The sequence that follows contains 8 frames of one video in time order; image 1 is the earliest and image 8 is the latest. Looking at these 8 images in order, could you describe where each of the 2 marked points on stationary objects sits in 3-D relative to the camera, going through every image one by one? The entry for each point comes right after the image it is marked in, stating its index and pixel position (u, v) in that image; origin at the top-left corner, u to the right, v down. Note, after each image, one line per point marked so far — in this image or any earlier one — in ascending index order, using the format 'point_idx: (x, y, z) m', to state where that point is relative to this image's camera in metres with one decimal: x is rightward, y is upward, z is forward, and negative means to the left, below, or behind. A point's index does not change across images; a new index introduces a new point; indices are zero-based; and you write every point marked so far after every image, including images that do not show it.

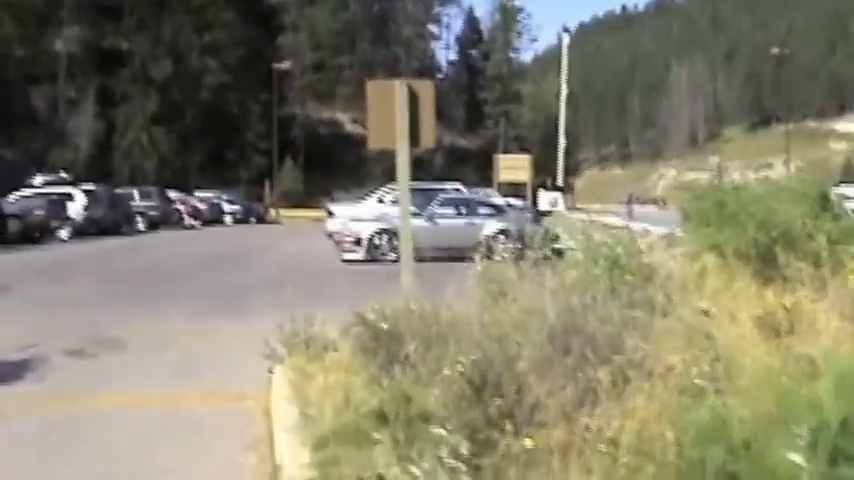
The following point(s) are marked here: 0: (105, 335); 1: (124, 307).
0: (-1.3, -0.4, +10.7) m
1: (-1.7, -0.4, +14.6) m
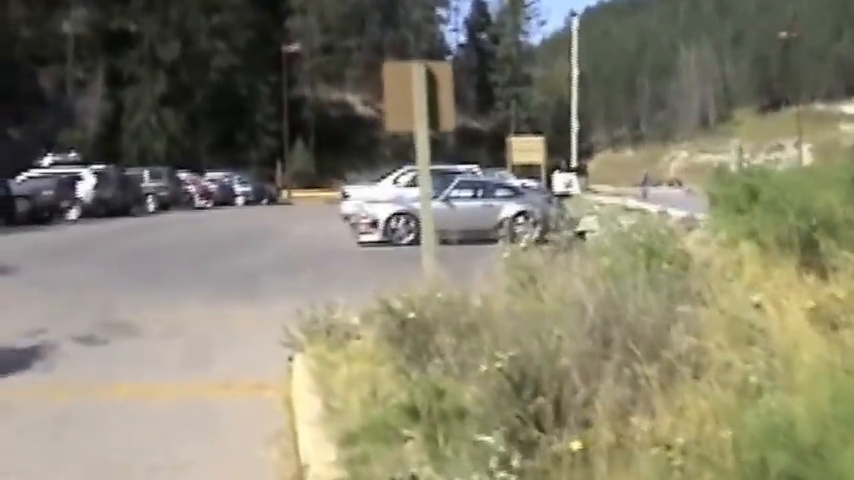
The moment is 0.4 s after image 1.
0: (-1.2, -0.3, +10.5) m
1: (-1.6, -0.3, +14.4) m
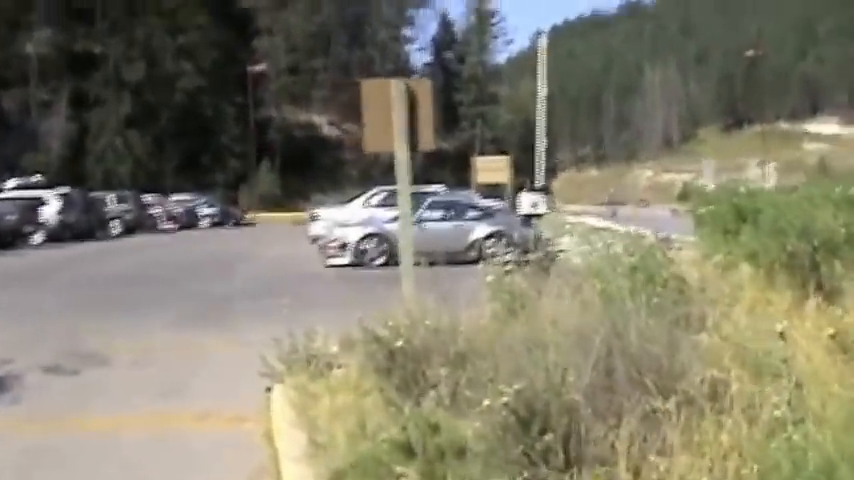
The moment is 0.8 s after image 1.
0: (-1.3, -0.4, +10.2) m
1: (-1.7, -0.4, +14.1) m
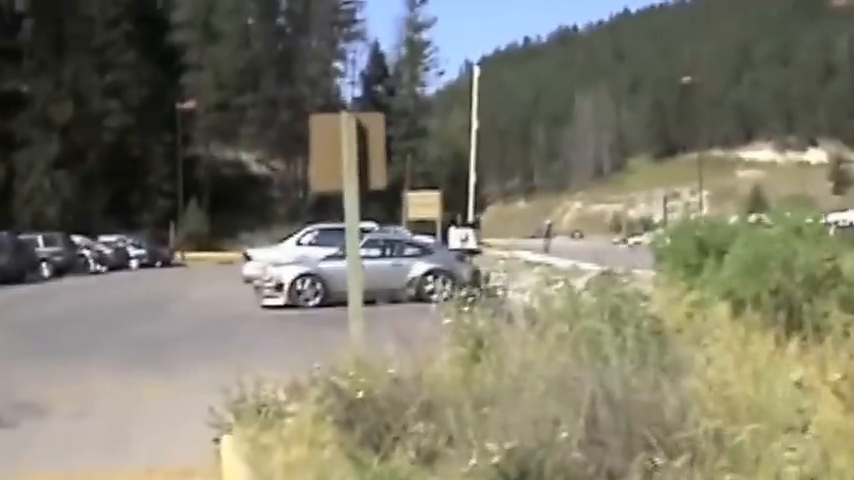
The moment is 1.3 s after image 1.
0: (-1.5, -0.6, +9.8) m
1: (-2.0, -0.6, +13.7) m
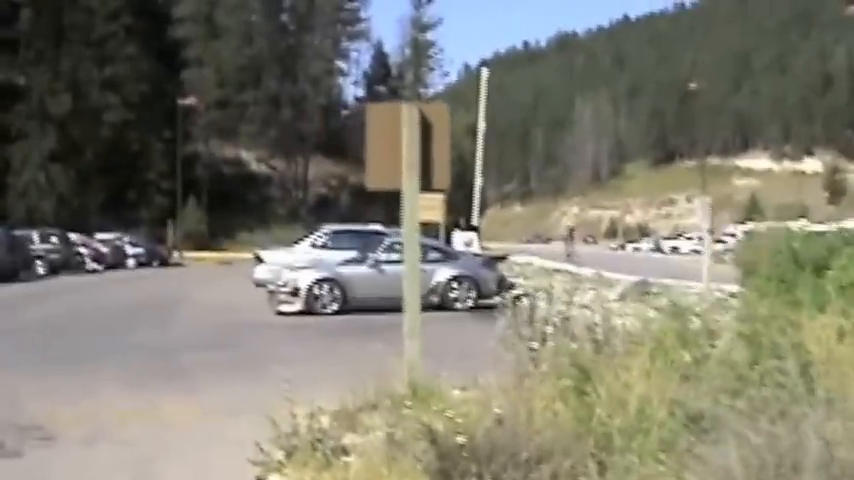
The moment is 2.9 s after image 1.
0: (-1.4, -0.6, +9.2) m
1: (-1.9, -0.6, +13.1) m
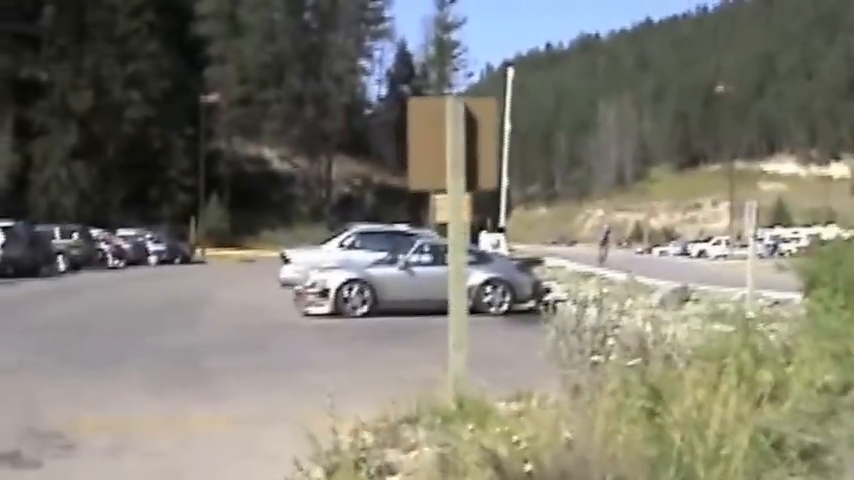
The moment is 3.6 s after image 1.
0: (-1.2, -0.6, +8.9) m
1: (-1.7, -0.6, +12.8) m
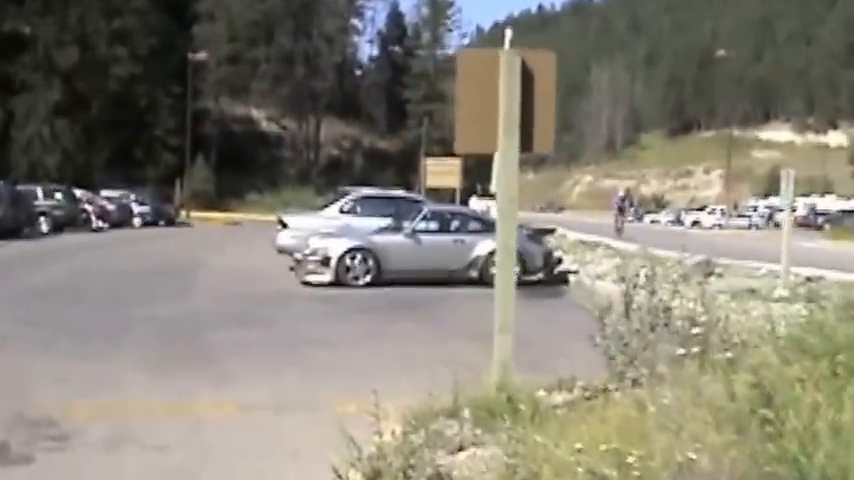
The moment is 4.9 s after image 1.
0: (-1.1, -0.5, +8.2) m
1: (-1.6, -0.5, +12.0) m
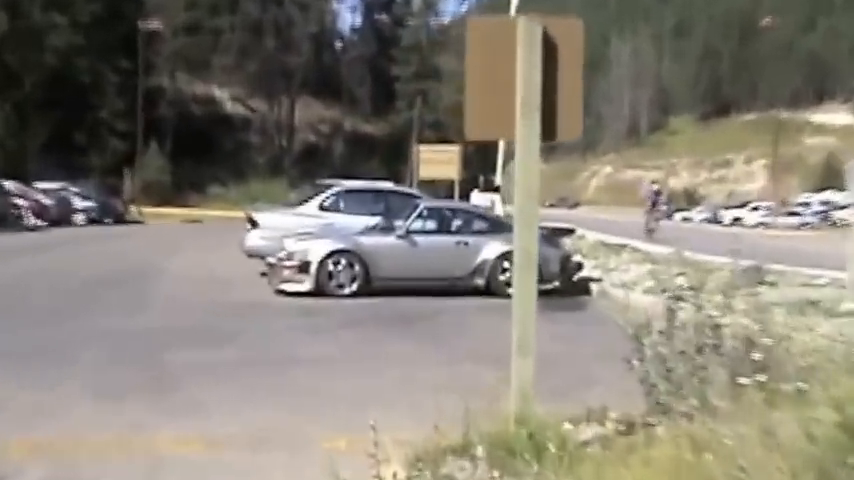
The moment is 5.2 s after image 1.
0: (-1.3, -0.6, +2.5) m
1: (-1.8, -0.6, +6.4) m
